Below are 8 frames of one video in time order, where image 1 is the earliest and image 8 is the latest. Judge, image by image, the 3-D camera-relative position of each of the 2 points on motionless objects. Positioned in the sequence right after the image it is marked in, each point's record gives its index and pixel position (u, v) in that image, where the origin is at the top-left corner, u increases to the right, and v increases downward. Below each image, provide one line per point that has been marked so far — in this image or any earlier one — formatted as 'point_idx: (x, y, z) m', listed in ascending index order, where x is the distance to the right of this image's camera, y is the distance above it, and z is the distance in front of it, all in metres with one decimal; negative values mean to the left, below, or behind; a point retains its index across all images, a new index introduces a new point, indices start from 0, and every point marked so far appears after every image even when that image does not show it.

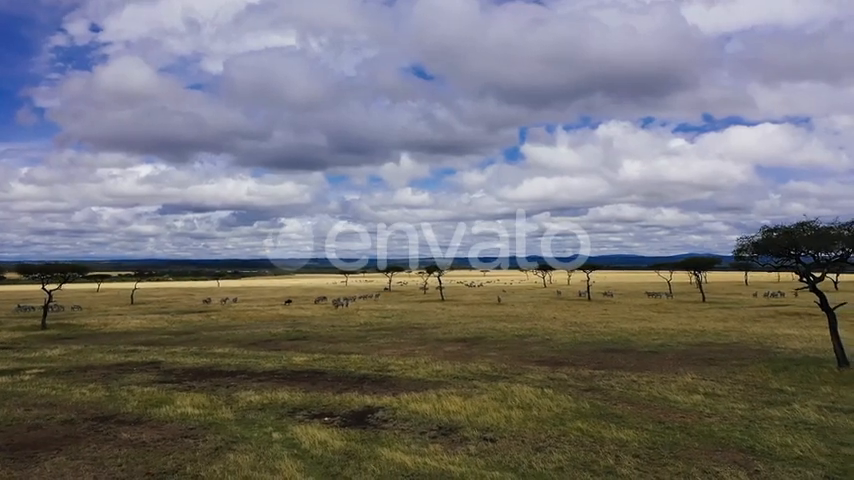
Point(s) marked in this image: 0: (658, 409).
0: (+6.7, -5.0, +15.7) m
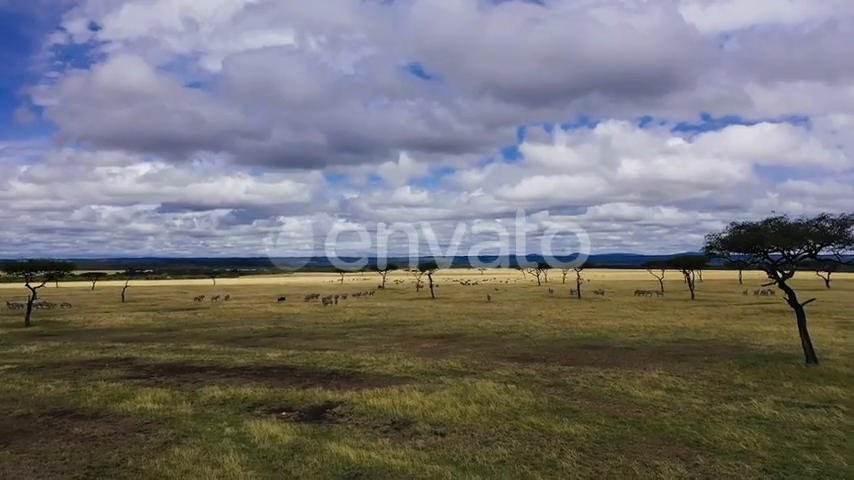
0: (+5.5, -4.8, +15.7) m
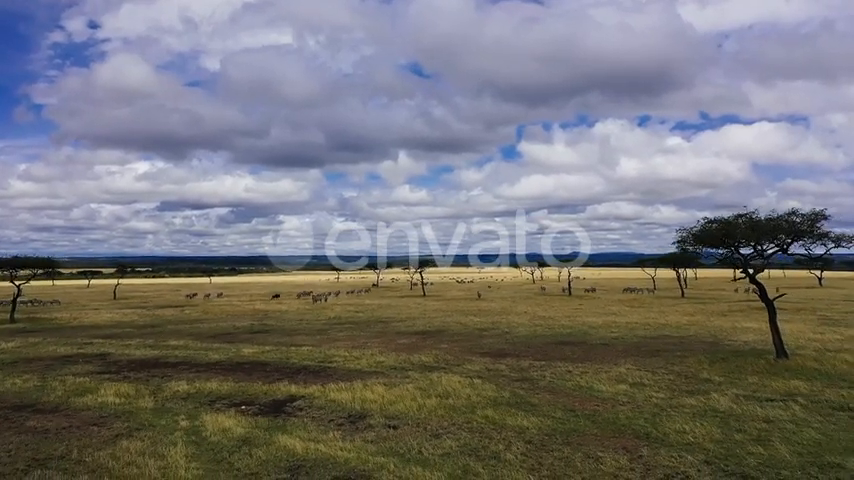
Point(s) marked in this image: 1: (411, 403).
0: (+4.3, -4.6, +15.7) m
1: (-0.4, -4.6, +15.2) m
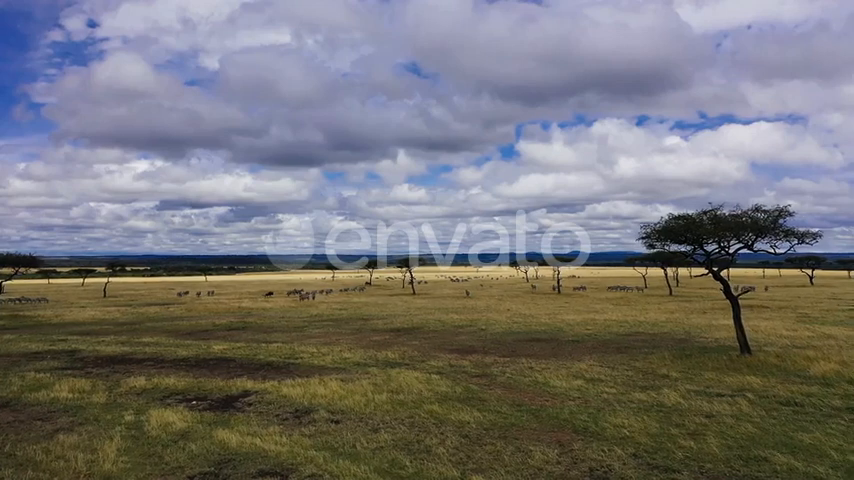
0: (+2.9, -4.5, +15.6) m
1: (-1.8, -4.4, +15.1) m
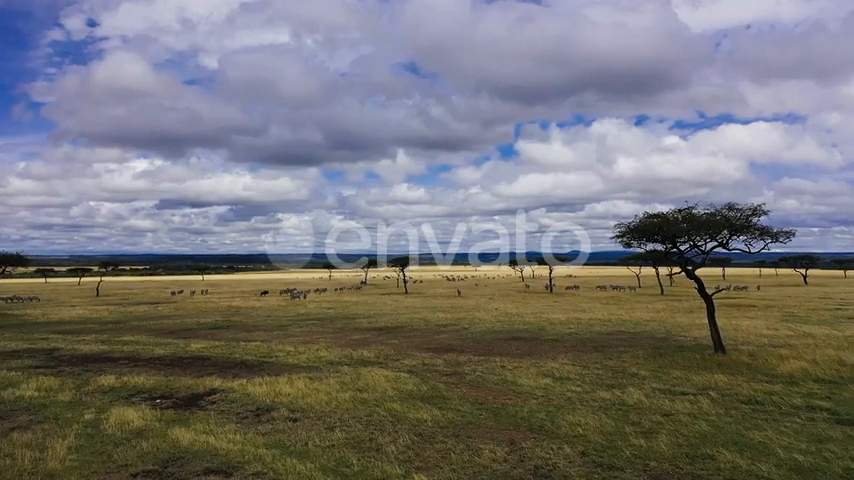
0: (+1.9, -4.4, +15.6) m
1: (-2.9, -4.4, +15.1) m
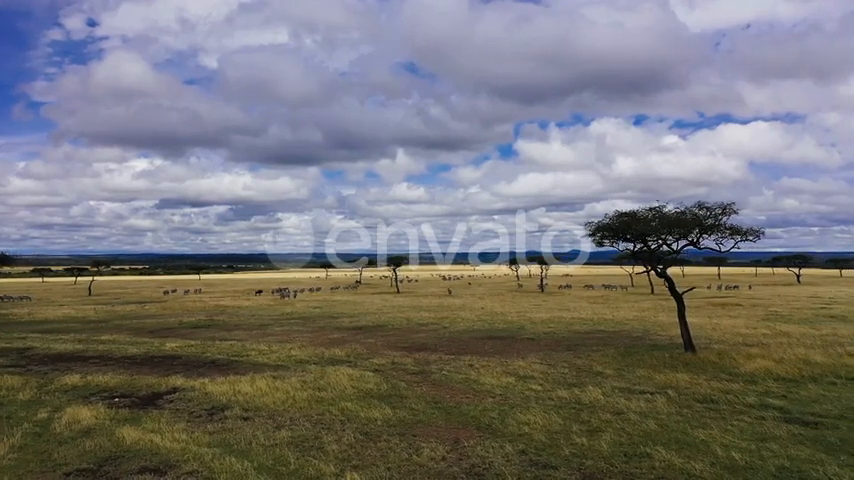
0: (+0.7, -4.4, +15.6) m
1: (-4.0, -4.3, +15.1) m
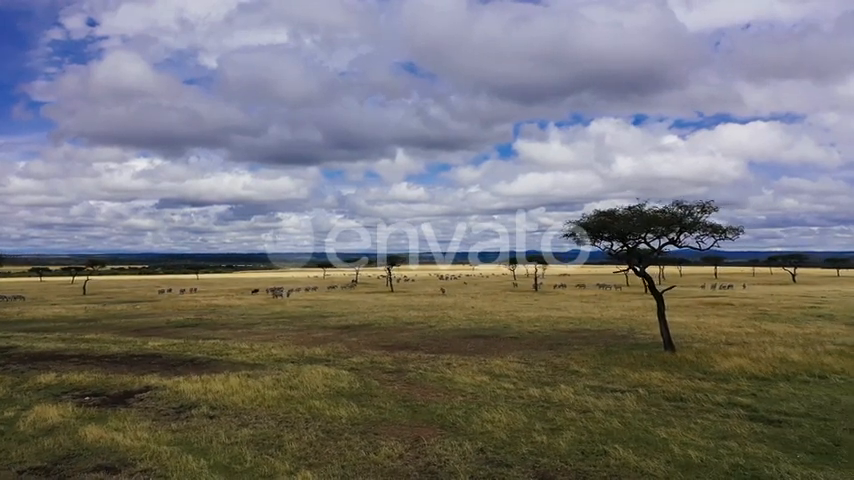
0: (-0.1, -4.3, +15.5) m
1: (-4.8, -4.3, +15.0) m
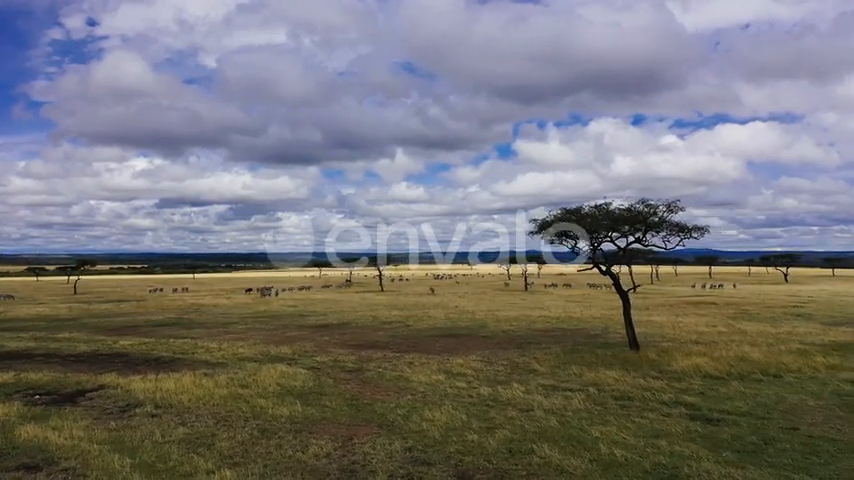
0: (-1.5, -4.2, +15.4) m
1: (-6.2, -4.2, +14.9) m
